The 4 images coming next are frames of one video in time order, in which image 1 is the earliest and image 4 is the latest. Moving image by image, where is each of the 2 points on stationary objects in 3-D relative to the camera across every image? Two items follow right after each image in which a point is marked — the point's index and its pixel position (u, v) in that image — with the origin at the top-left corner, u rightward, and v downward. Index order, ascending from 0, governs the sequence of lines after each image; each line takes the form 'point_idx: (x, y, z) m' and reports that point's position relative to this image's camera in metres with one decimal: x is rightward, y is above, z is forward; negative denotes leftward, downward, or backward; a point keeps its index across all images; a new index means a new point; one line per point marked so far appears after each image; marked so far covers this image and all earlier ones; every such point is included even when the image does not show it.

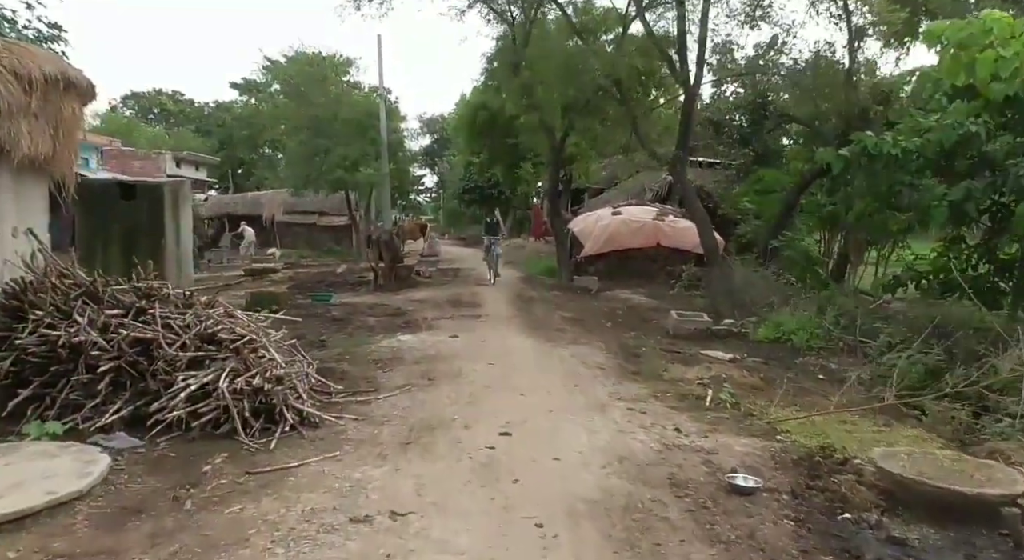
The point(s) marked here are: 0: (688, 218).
0: (+4.5, +1.6, +16.1) m
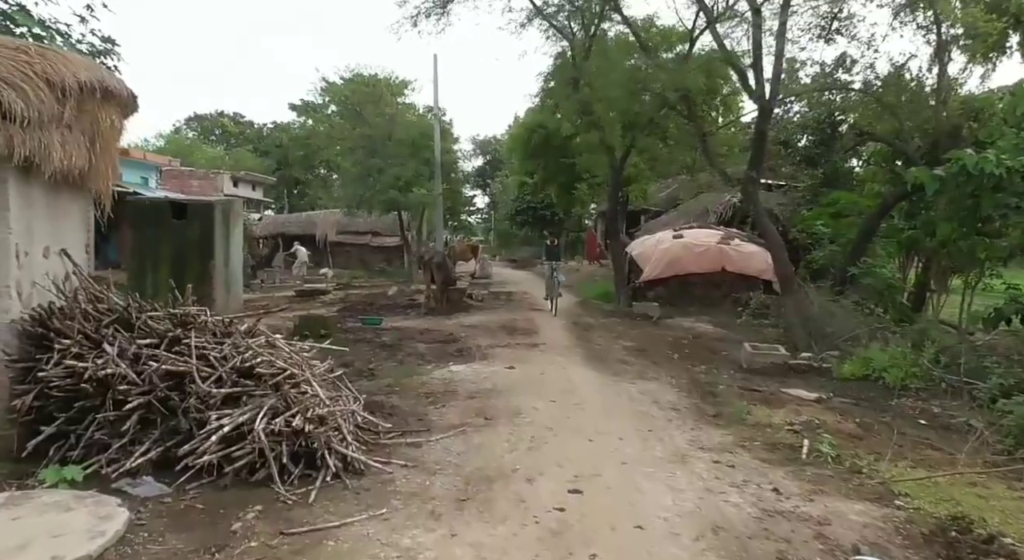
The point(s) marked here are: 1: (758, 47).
0: (+5.8, +0.9, +15.1) m
1: (+3.7, +3.5, +9.5) m
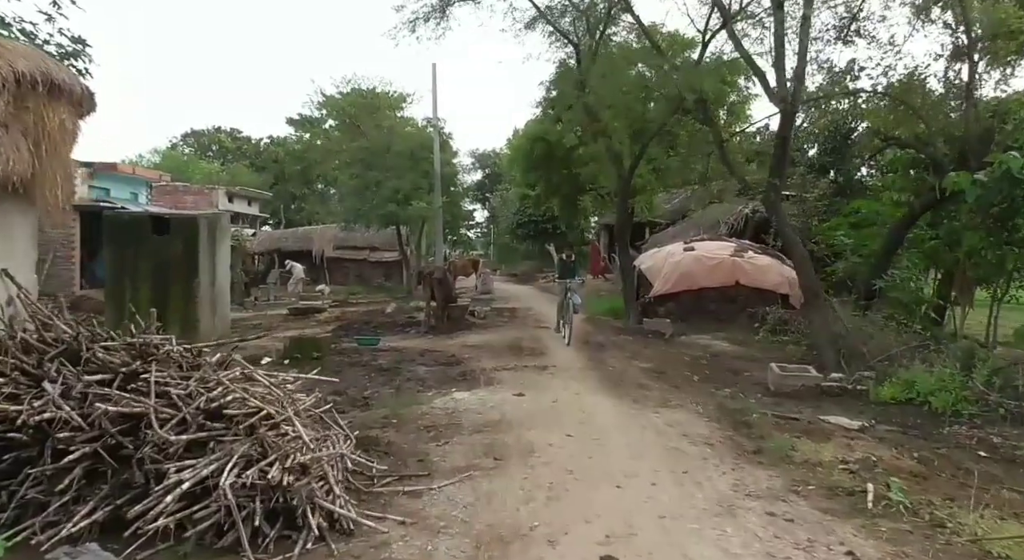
0: (+5.9, +0.6, +14.4) m
1: (+3.8, +3.3, +8.9) m
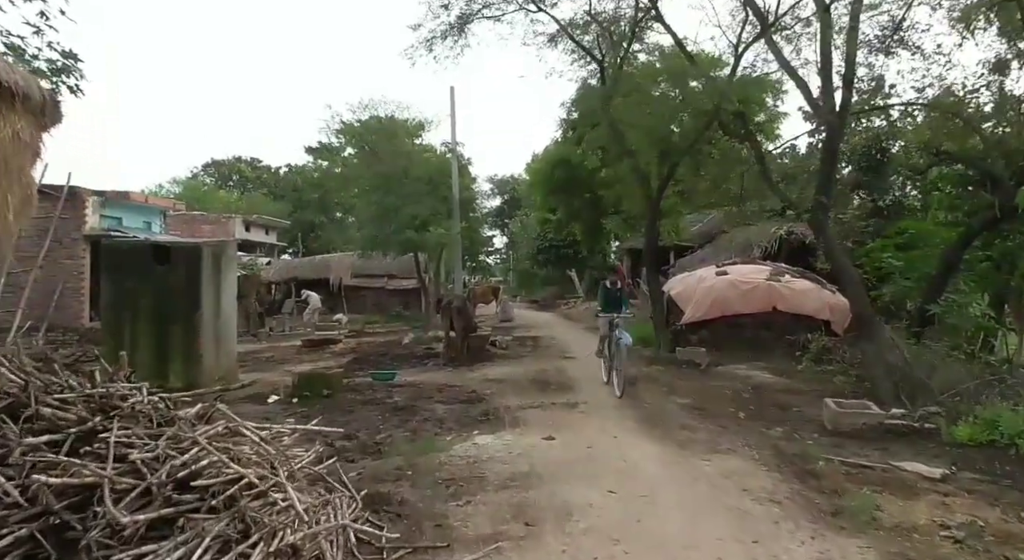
0: (+6.4, +0.1, +13.6) m
1: (+4.1, +3.0, +8.2) m
